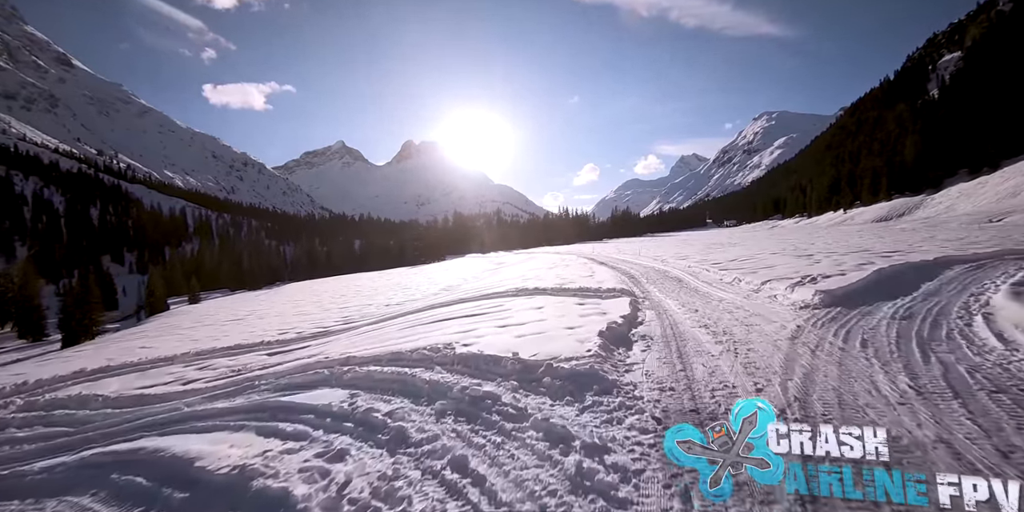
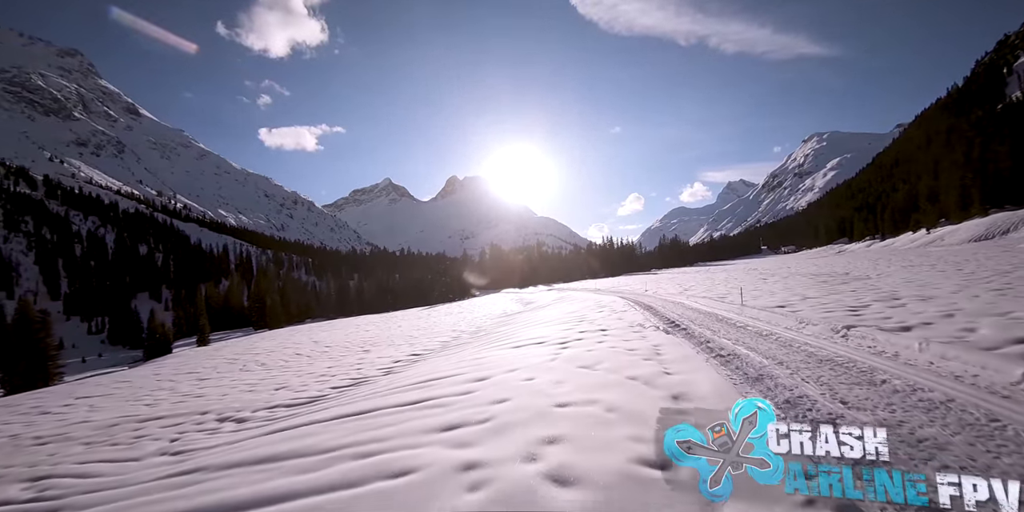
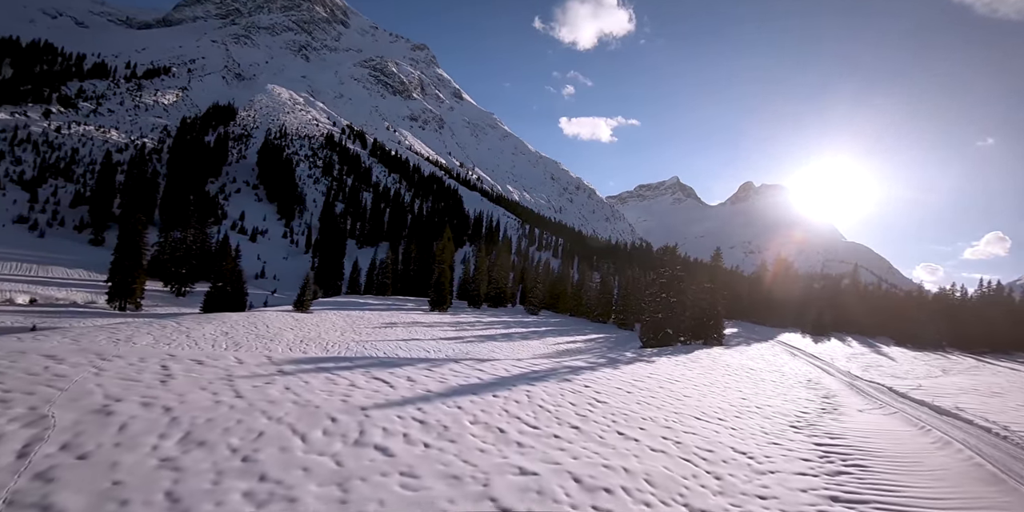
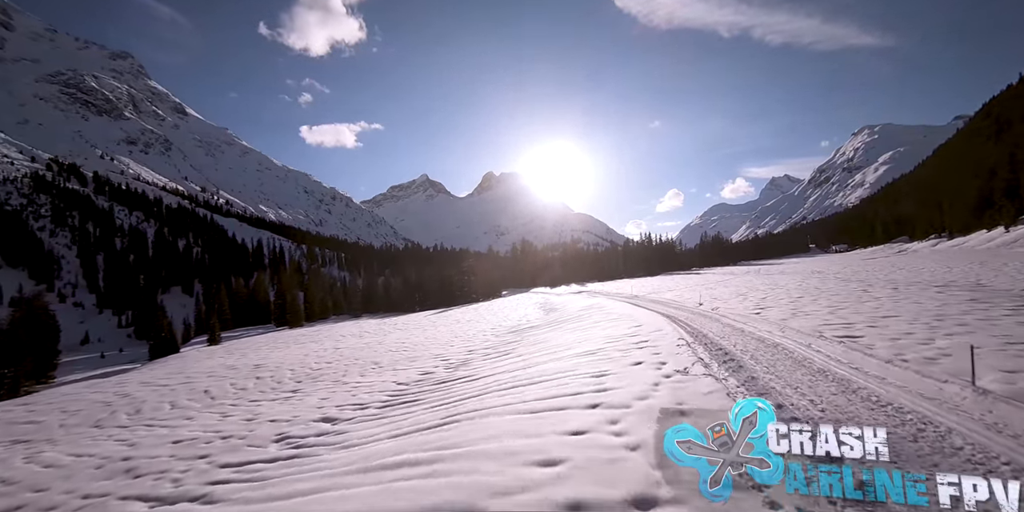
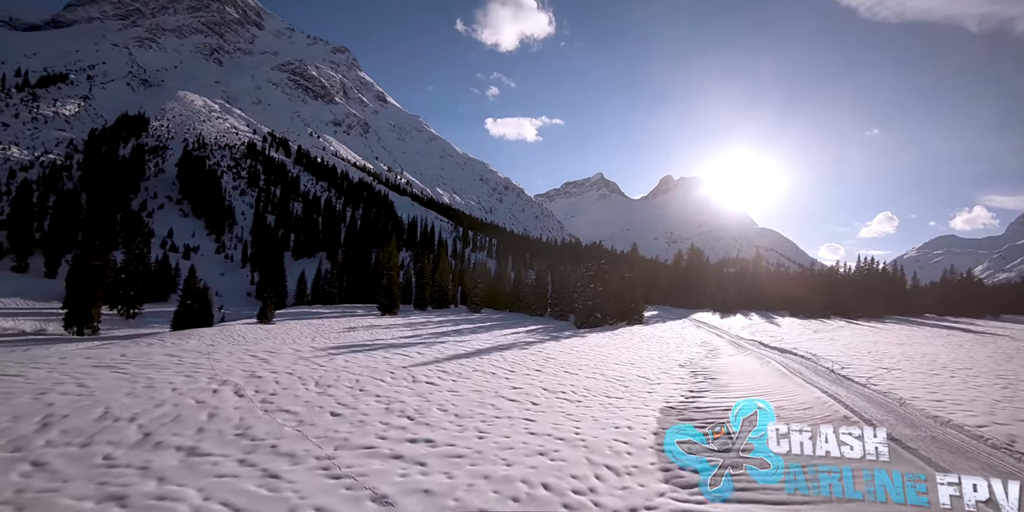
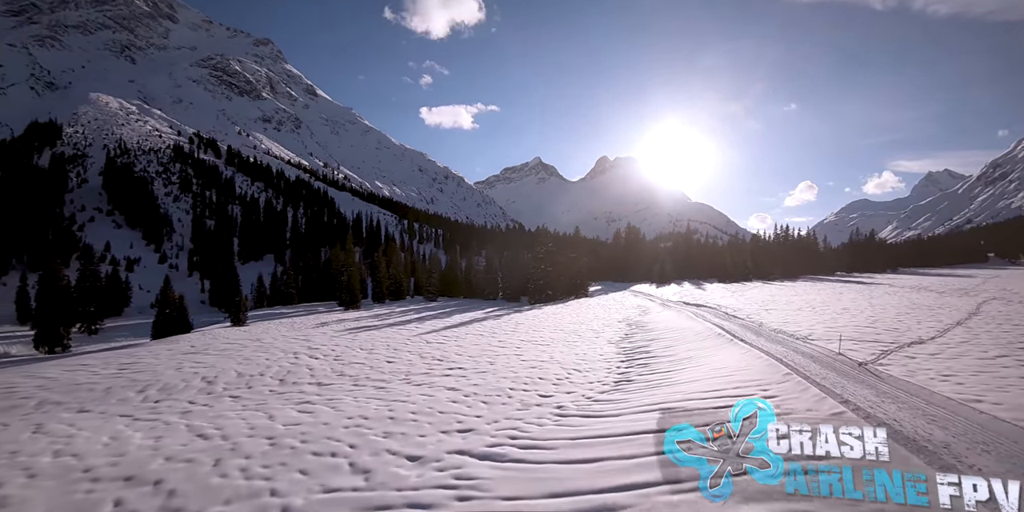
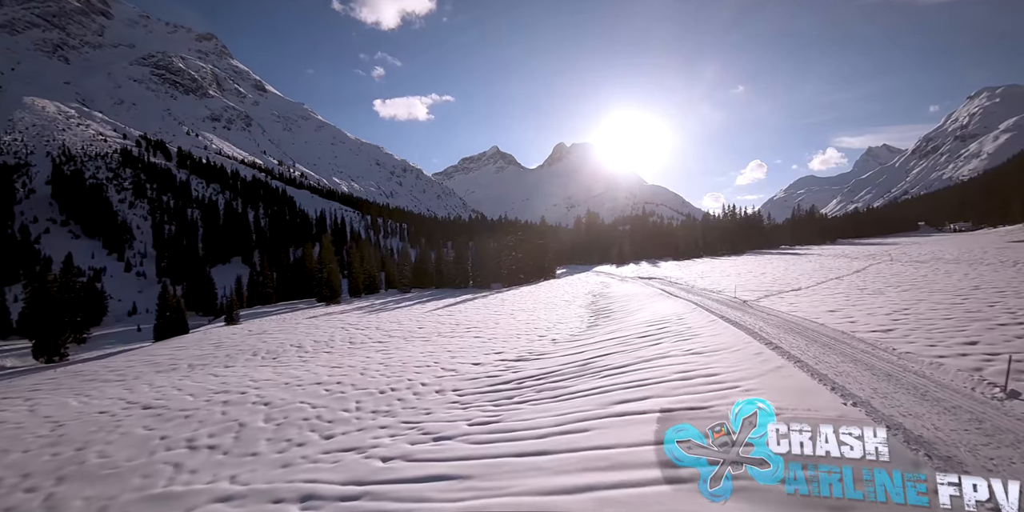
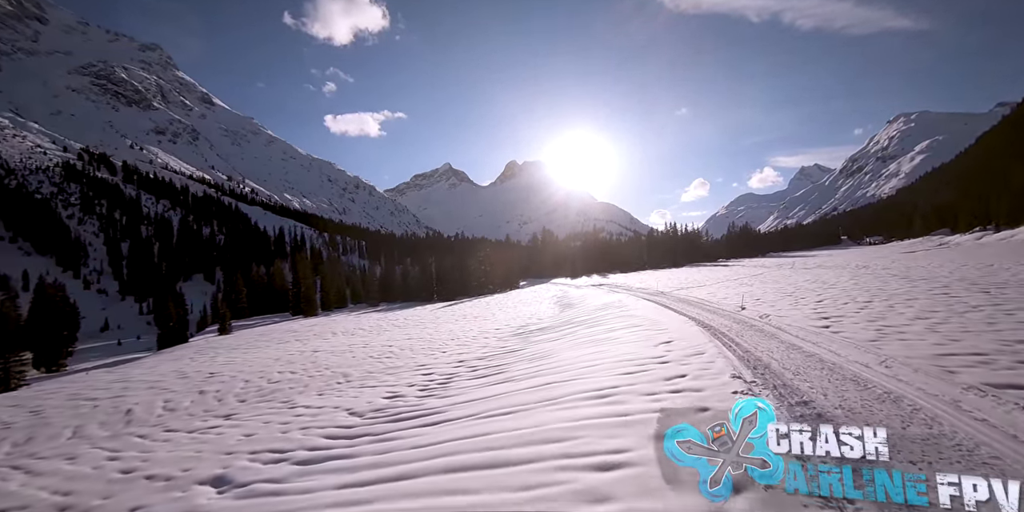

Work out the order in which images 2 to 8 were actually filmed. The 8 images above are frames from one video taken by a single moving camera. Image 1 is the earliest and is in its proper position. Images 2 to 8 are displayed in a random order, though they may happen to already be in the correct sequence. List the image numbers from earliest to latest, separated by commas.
2, 4, 8, 7, 6, 5, 3
